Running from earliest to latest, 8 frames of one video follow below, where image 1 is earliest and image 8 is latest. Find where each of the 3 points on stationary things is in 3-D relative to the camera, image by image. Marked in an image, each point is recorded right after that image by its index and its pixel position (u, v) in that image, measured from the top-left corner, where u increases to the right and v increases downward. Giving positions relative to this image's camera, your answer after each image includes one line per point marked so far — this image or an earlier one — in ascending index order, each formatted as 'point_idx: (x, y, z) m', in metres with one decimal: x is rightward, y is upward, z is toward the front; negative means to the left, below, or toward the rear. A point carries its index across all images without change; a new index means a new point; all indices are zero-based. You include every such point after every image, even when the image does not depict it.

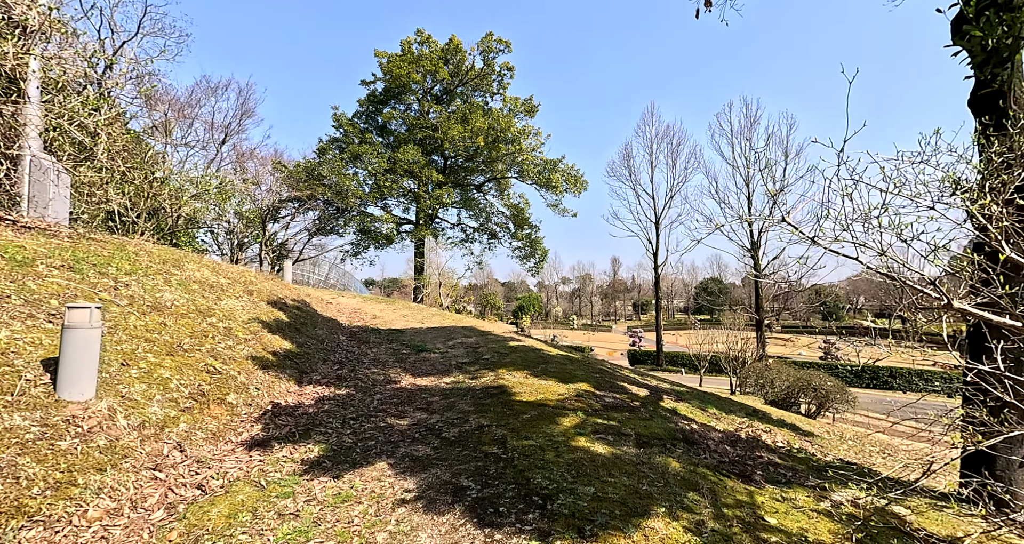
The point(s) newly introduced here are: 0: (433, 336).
0: (-1.0, -0.9, +7.0) m
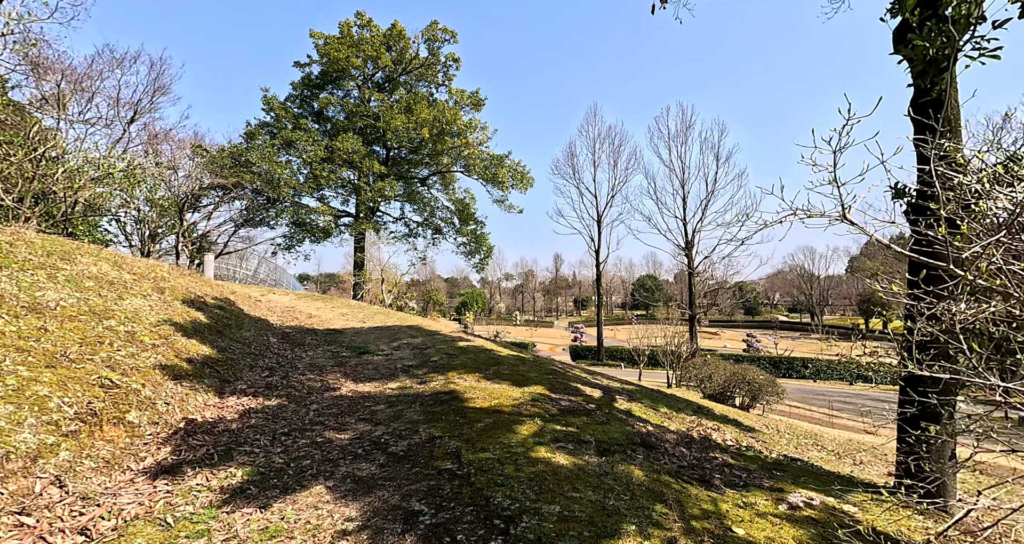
0: (-1.7, -0.8, +6.6) m
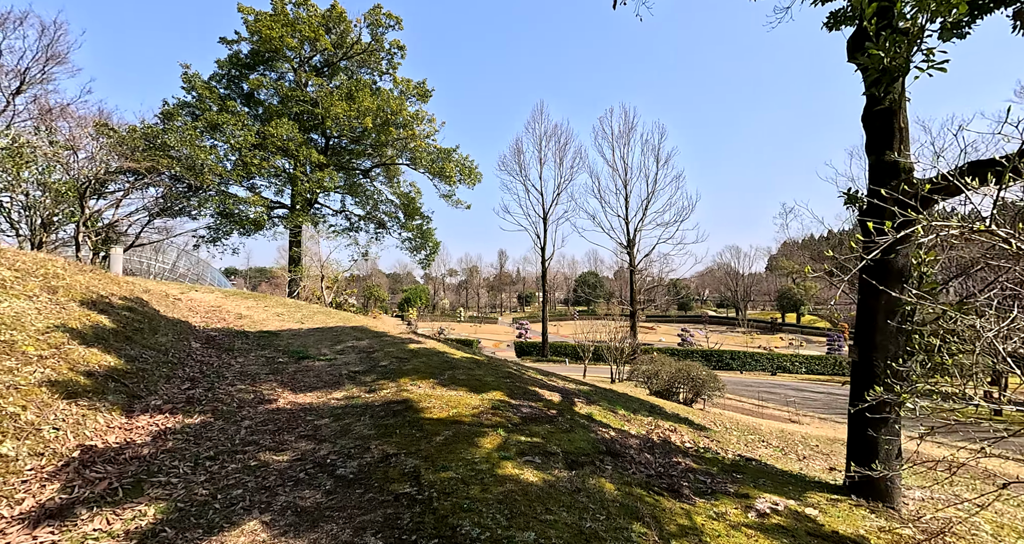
0: (-2.2, -0.8, +6.0) m
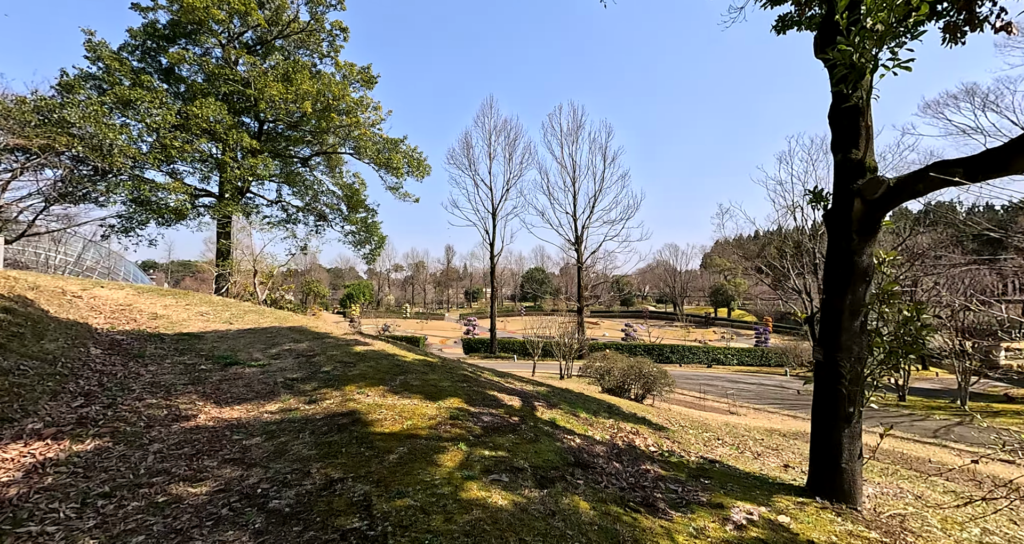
0: (-2.7, -0.7, +5.4) m
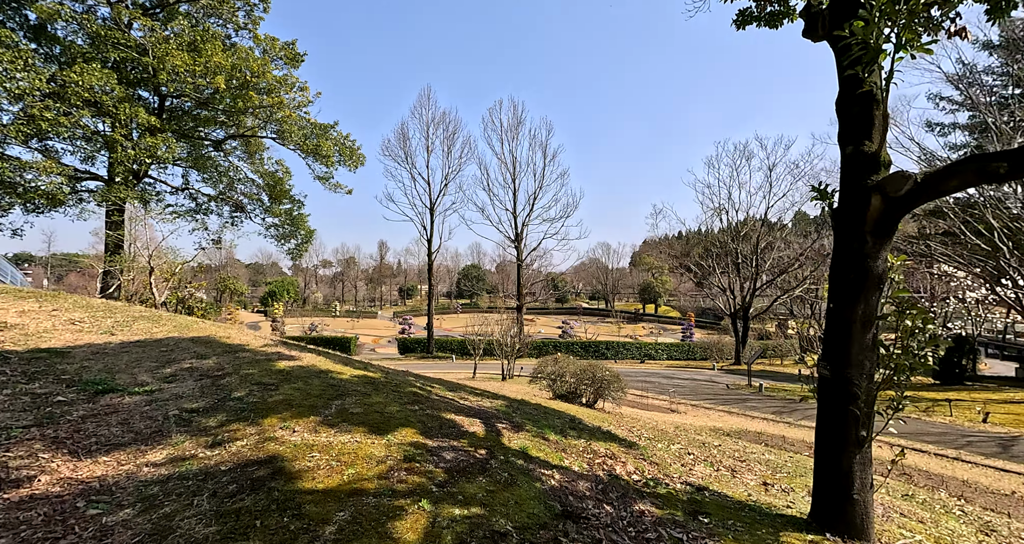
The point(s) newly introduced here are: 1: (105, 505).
0: (-3.0, -0.7, +4.3) m
1: (-1.7, -0.9, +2.2) m
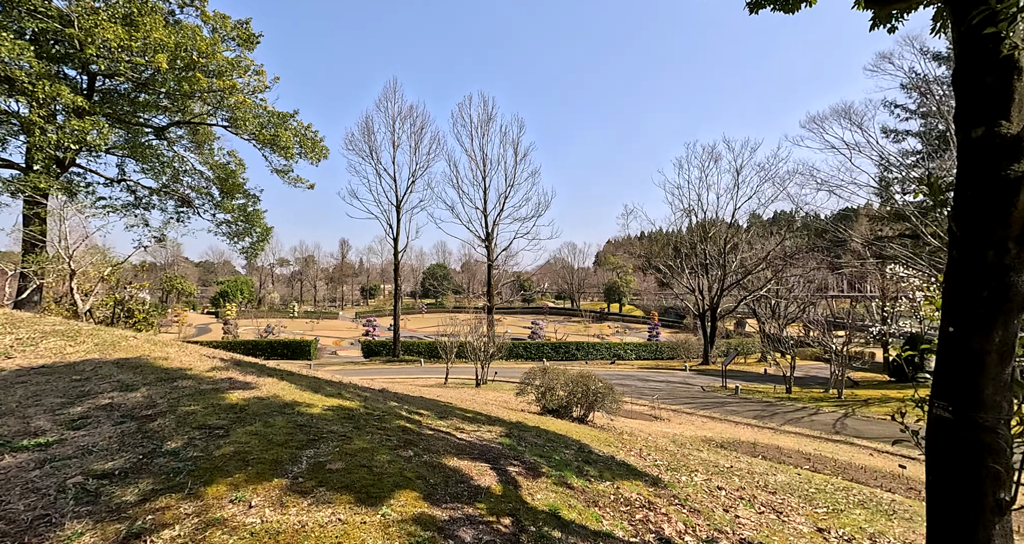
0: (-2.9, -0.7, +3.3) m
1: (-1.4, -1.0, +1.3) m
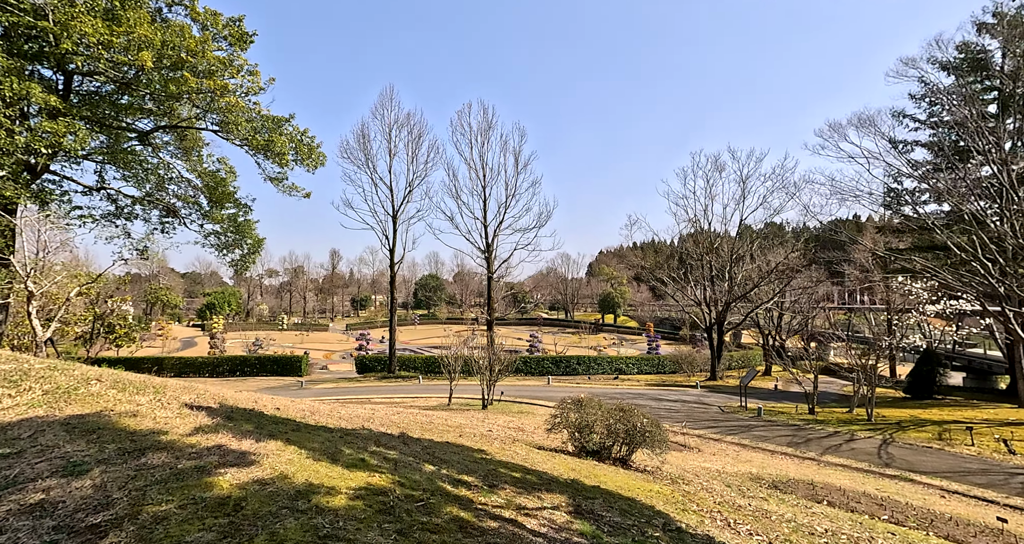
0: (-2.4, -0.9, +2.2) m
1: (-0.9, -1.1, +0.2) m
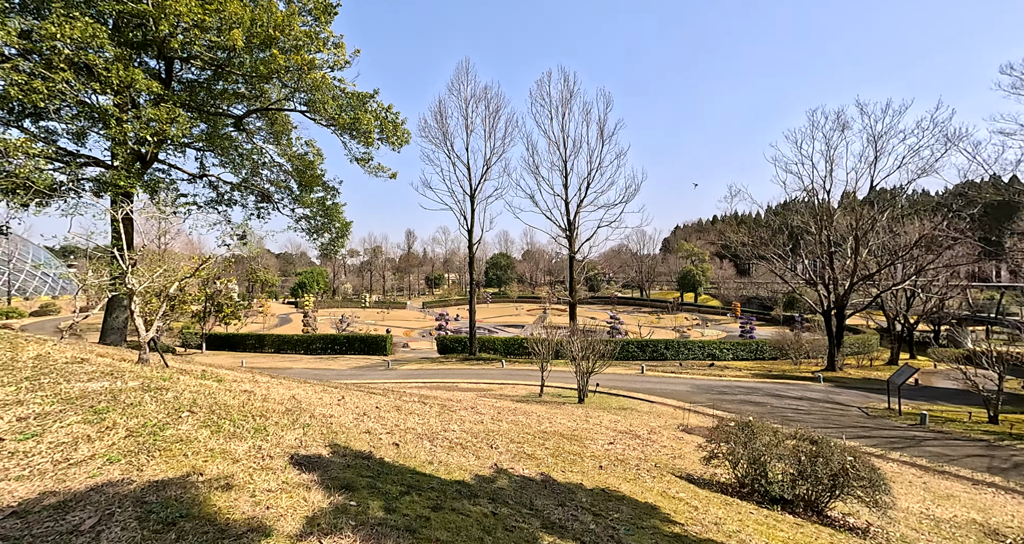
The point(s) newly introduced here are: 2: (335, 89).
0: (-1.3, -1.1, +0.9) m
1: (-0.1, -1.4, -1.2) m
2: (-3.3, +3.6, +10.2) m
